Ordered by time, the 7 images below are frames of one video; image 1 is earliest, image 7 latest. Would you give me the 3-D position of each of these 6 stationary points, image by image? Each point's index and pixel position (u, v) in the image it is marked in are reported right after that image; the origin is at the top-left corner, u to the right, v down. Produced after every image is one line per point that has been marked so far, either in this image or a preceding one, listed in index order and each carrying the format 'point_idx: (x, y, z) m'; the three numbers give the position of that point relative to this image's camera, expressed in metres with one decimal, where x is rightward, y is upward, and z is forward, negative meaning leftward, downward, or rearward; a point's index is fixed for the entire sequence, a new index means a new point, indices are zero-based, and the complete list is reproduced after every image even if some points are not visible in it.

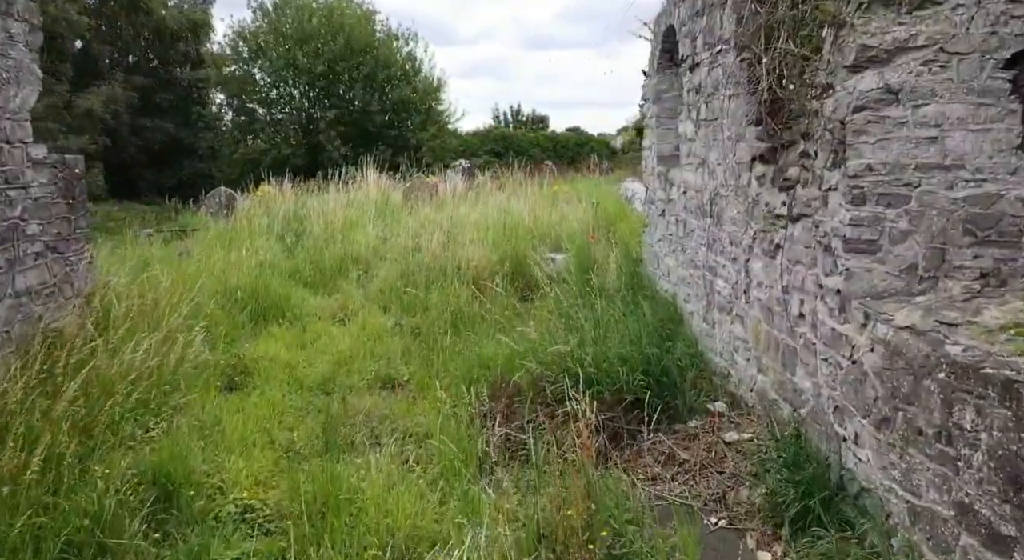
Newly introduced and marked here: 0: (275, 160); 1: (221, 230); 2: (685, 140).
0: (-5.4, +2.8, +19.5) m
1: (-3.1, +0.6, +9.2) m
2: (+1.3, +1.0, +6.2) m
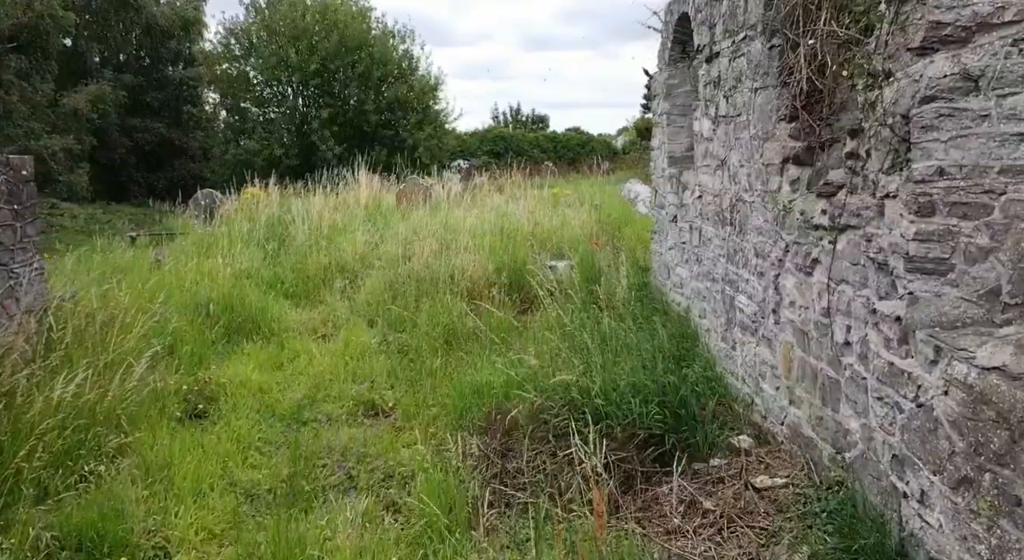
0: (-5.5, +2.7, +19.0) m
1: (-3.2, +0.5, +8.6) m
2: (+1.3, +1.0, +5.6) m
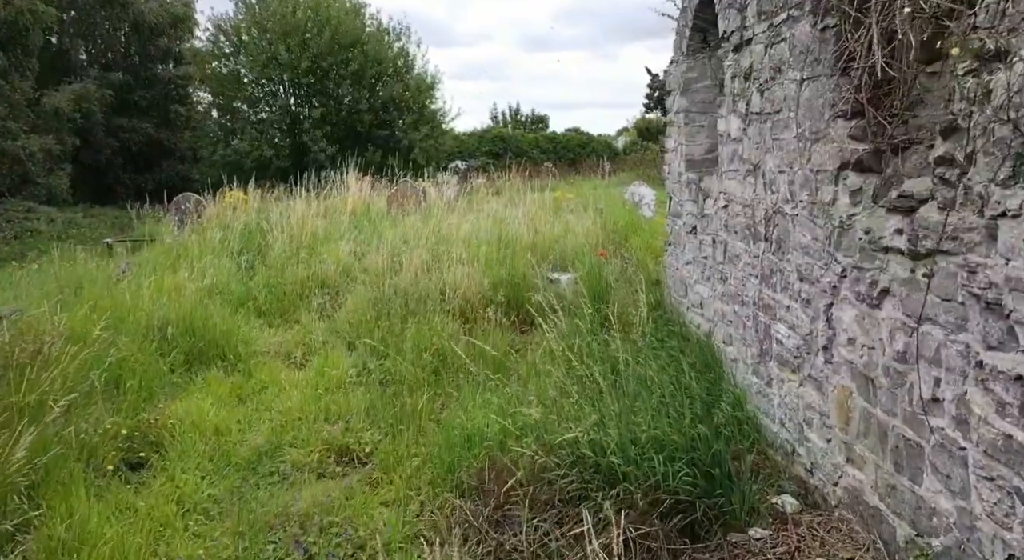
0: (-5.5, +2.6, +18.2) m
1: (-3.2, +0.3, +7.9) m
2: (+1.2, +0.8, +4.9) m
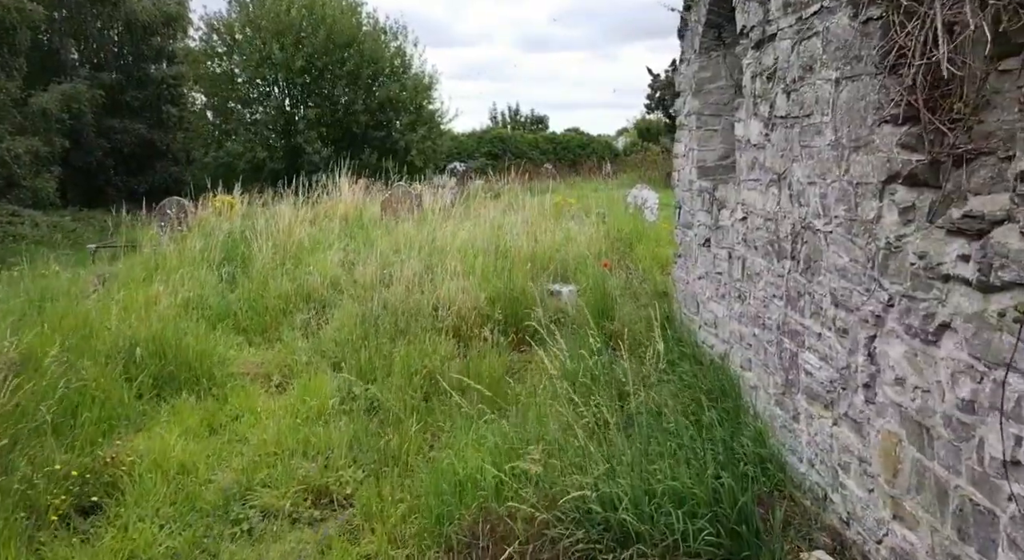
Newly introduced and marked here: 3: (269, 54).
0: (-5.5, +2.5, +17.8) m
1: (-3.2, +0.2, +7.4) m
2: (+1.2, +0.7, +4.5) m
3: (-5.1, +4.7, +17.6) m
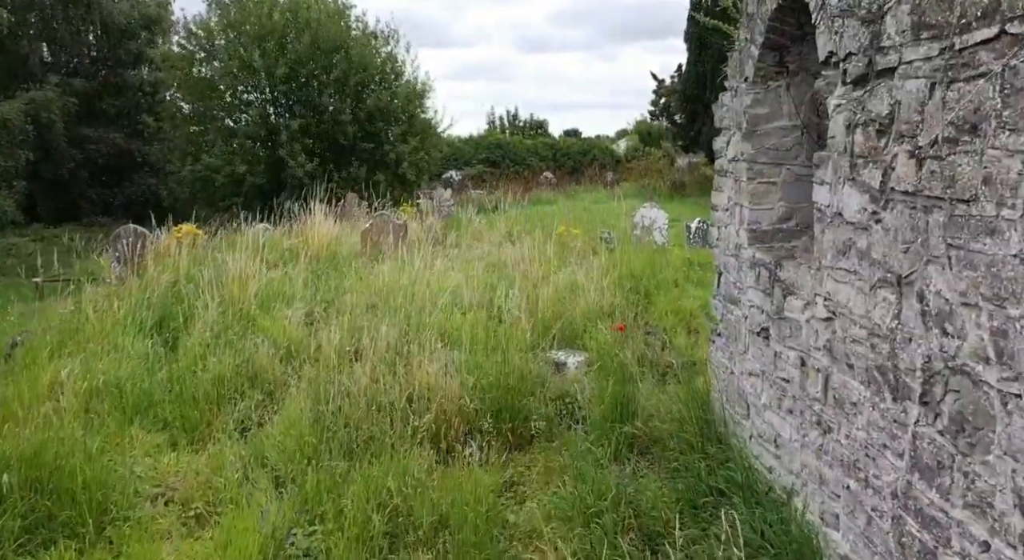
0: (-5.6, +2.0, +16.5) m
1: (-3.2, -0.2, +6.1) m
2: (+1.2, +0.2, +3.2) m
3: (-5.1, +4.2, +16.3) m
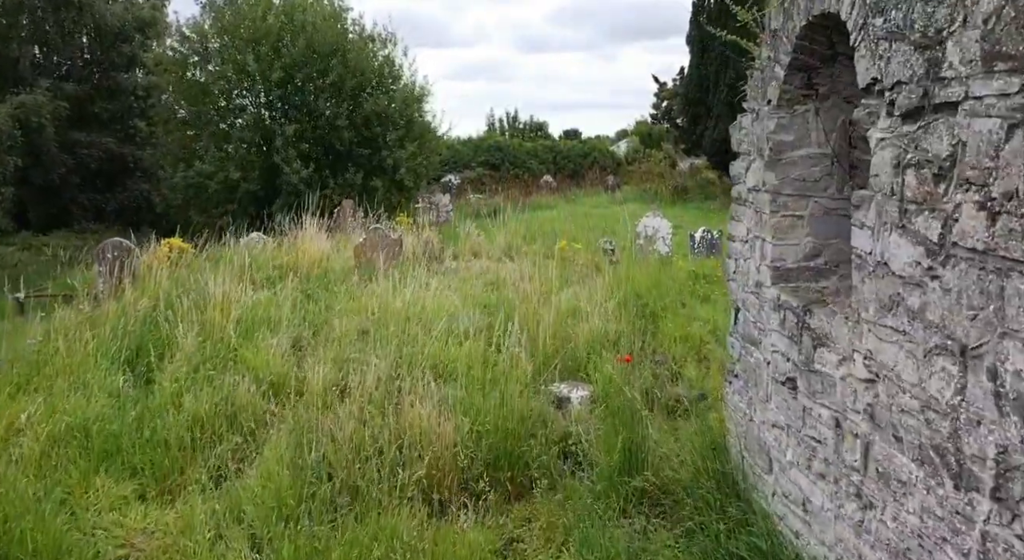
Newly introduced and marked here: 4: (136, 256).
0: (-5.6, +1.8, +16.1) m
1: (-3.2, -0.4, +5.8) m
2: (+1.2, 0.0, +2.8) m
3: (-5.1, +4.1, +15.9) m
4: (-3.4, +0.2, +7.5) m
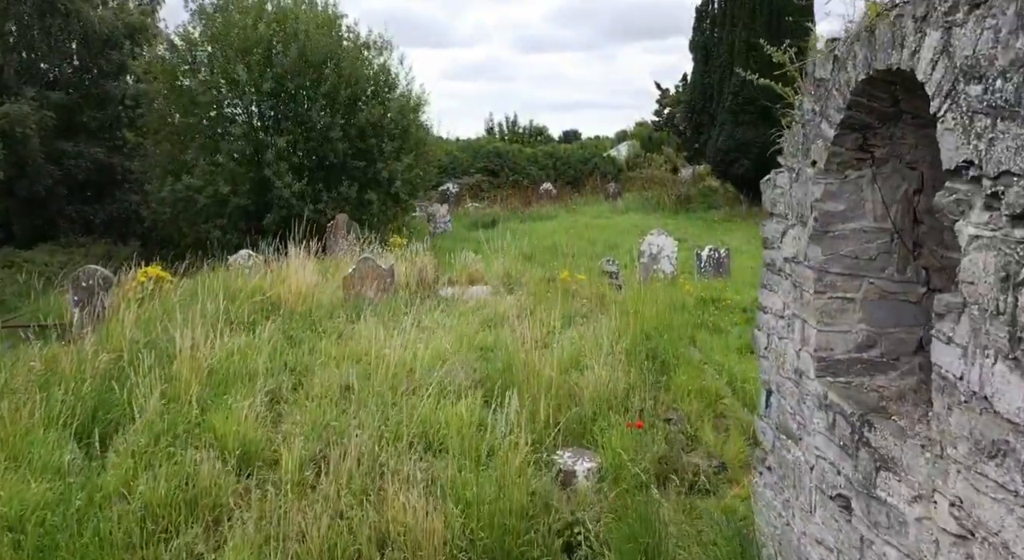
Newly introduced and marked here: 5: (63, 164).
0: (-5.6, +1.4, +15.5) m
1: (-3.2, -0.8, +5.2) m
2: (+1.2, -0.3, +2.2) m
3: (-5.1, +3.7, +15.3) m
4: (-3.4, -0.1, +6.9) m
5: (-10.6, +2.7, +19.7) m
